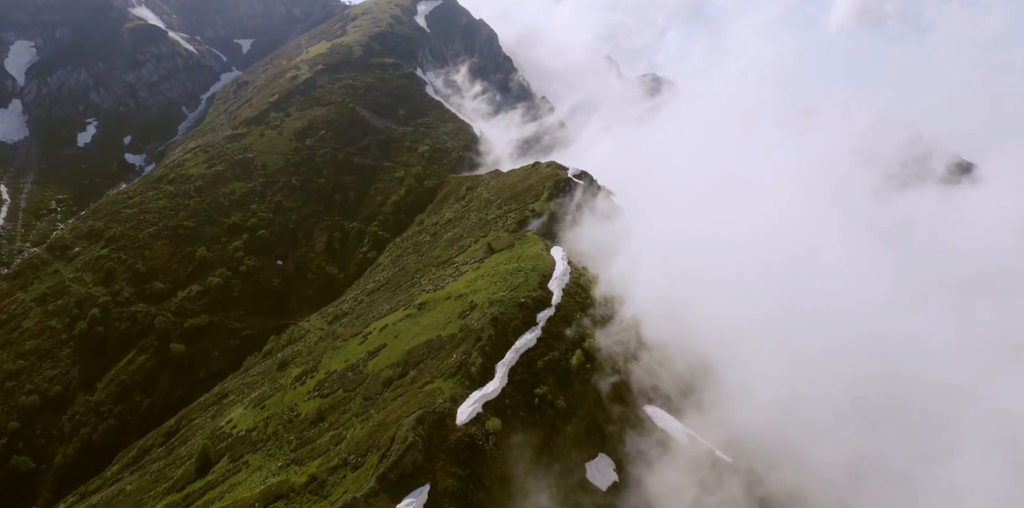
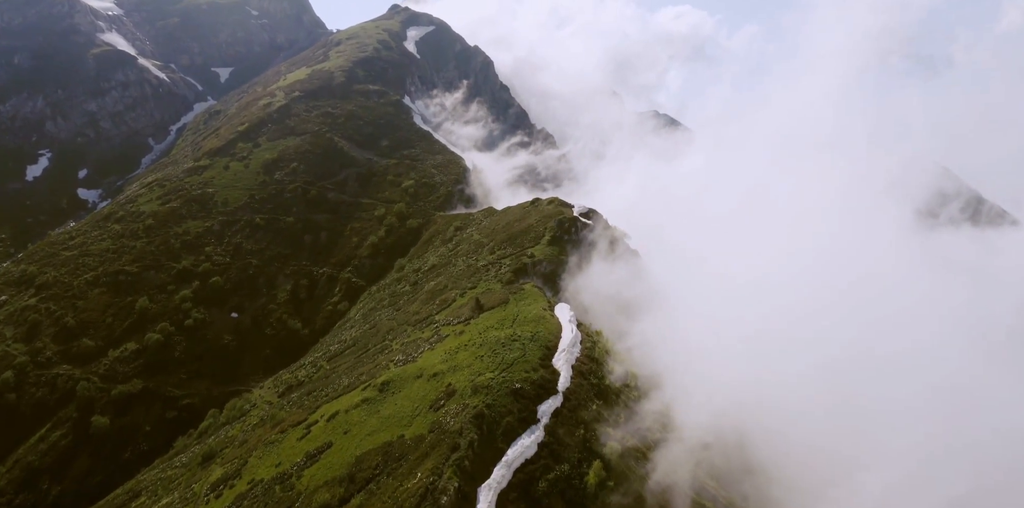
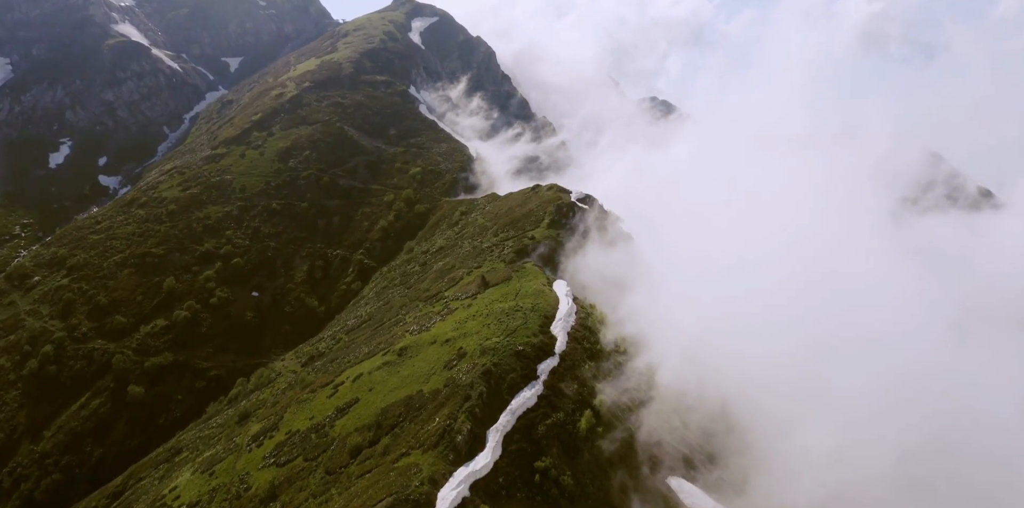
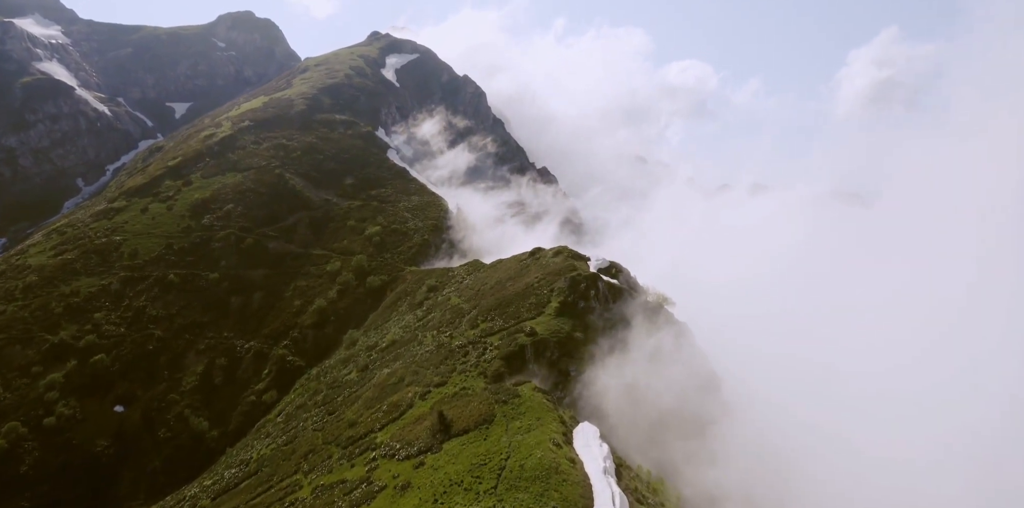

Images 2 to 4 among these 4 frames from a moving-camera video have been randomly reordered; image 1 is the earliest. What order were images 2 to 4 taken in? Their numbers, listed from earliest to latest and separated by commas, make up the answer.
3, 2, 4
